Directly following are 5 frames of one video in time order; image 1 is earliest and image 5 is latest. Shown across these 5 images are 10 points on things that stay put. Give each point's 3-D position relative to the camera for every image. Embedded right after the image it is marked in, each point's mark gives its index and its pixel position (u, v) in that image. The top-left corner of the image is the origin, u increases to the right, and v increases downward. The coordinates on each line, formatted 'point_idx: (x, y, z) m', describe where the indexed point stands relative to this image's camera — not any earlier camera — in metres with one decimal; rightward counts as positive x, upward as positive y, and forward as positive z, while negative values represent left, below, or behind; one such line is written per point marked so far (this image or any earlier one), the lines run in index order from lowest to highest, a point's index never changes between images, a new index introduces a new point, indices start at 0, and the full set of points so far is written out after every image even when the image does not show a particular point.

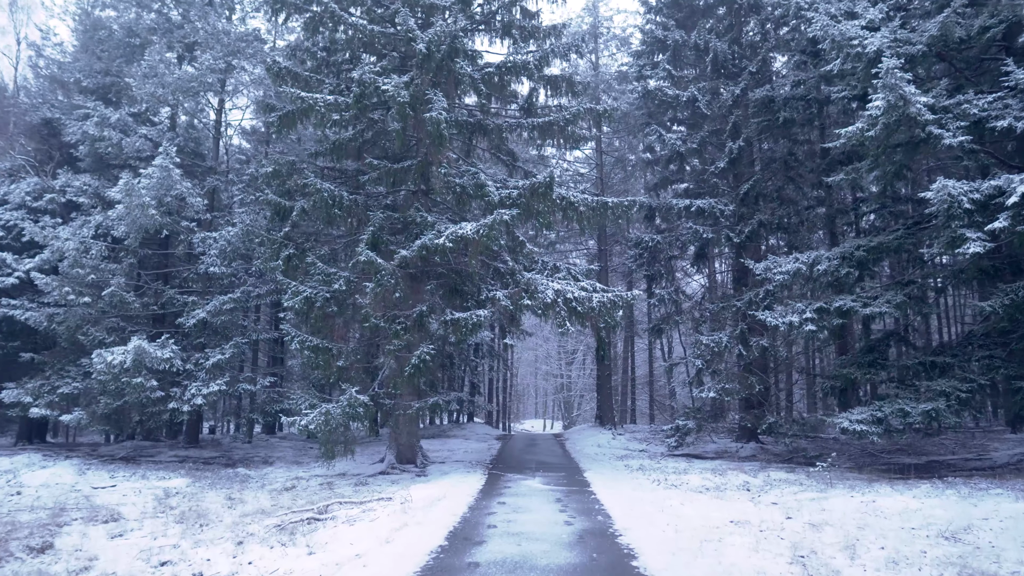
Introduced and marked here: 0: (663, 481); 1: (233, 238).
0: (+2.8, -3.6, +11.6) m
1: (-7.4, +1.4, +16.6) m
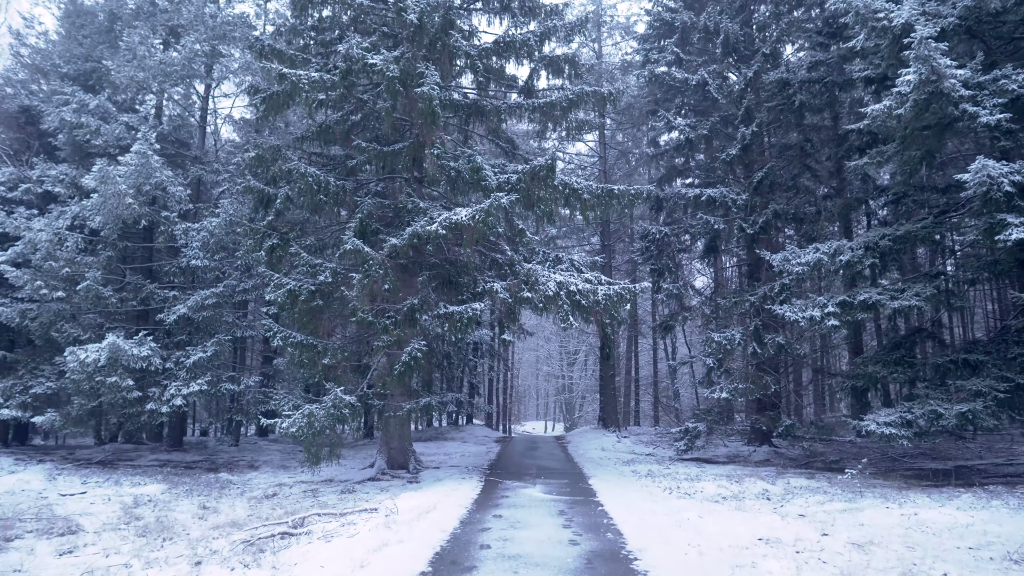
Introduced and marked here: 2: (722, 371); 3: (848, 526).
0: (+2.8, -3.4, +10.7) m
1: (-7.4, +1.5, +15.7) m
2: (+5.2, -2.1, +15.4) m
3: (+4.0, -2.8, +7.4) m
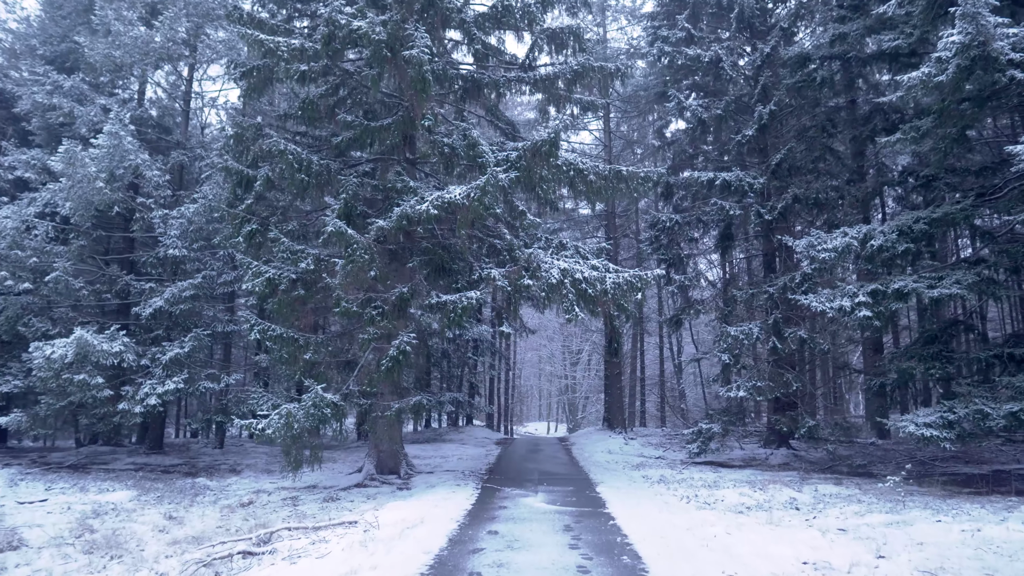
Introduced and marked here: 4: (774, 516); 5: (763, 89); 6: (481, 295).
0: (+2.8, -3.2, +9.6) m
1: (-7.4, +1.7, +14.6) m
2: (+5.2, -1.8, +14.3) m
3: (+4.0, -2.6, +6.3) m
4: (+3.5, -3.1, +8.4) m
5: (+6.3, +5.0, +15.7) m
6: (-0.6, -0.1, +11.0) m
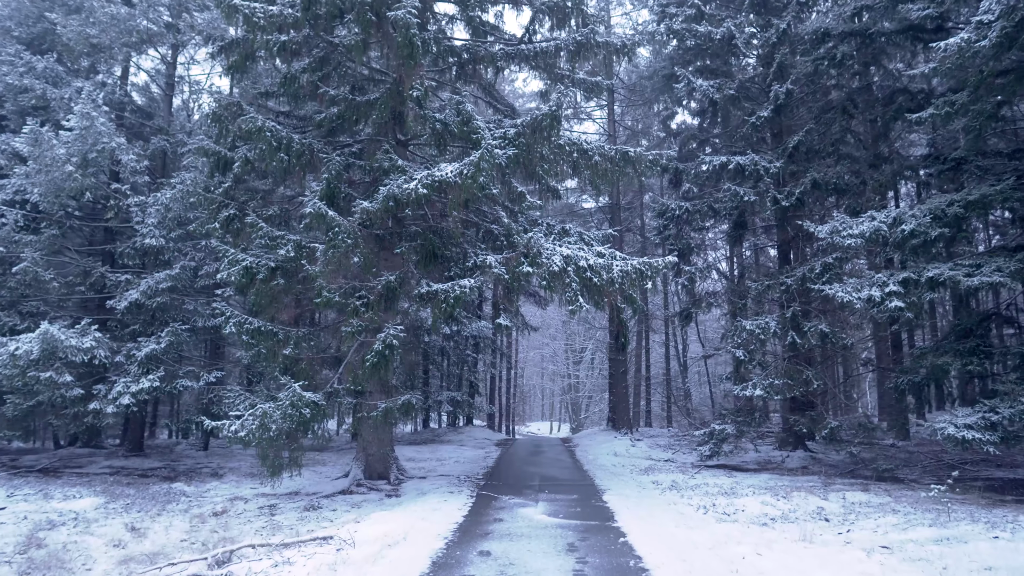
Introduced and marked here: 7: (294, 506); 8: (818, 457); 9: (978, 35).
0: (+2.7, -3.0, +8.6) m
1: (-7.4, +1.9, +13.7) m
2: (+5.2, -1.6, +13.3) m
3: (+3.9, -2.4, +5.3) m
4: (+3.5, -2.9, +7.4) m
5: (+6.3, +5.2, +14.7) m
6: (-0.6, +0.1, +10.1) m
7: (-3.5, -3.5, +10.0) m
8: (+6.8, -3.8, +14.0) m
9: (+7.3, +4.0, +9.9) m
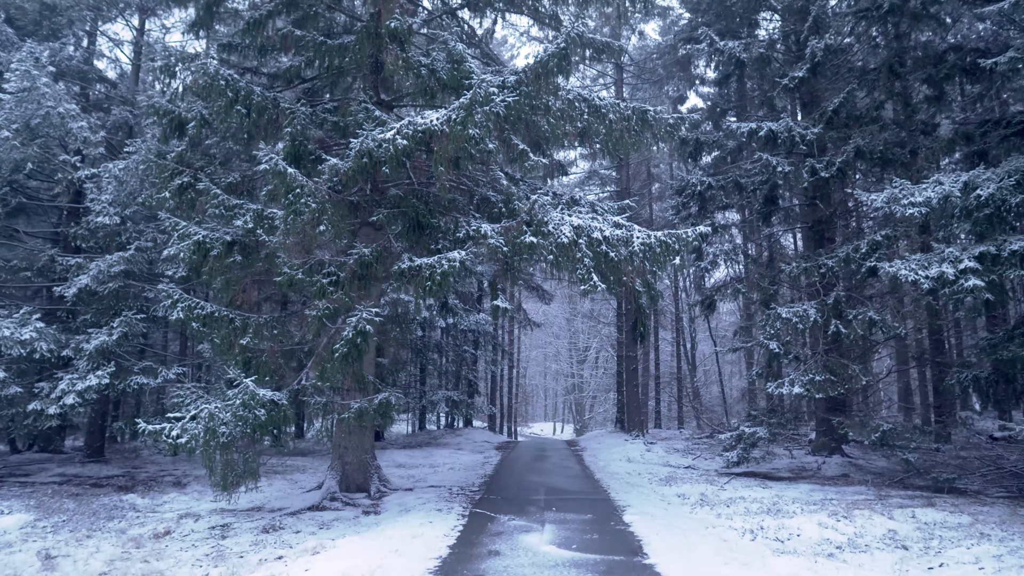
0: (+2.7, -2.7, +7.0) m
1: (-7.4, +2.2, +12.1) m
2: (+5.2, -1.3, +11.7) m
3: (+3.9, -2.1, +3.7) m
4: (+3.5, -2.5, +5.8) m
5: (+6.3, +5.5, +13.0) m
6: (-0.6, +0.4, +8.4) m
7: (-3.5, -3.2, +8.4) m
8: (+6.8, -3.4, +12.3) m
9: (+7.3, +4.3, +8.2) m
